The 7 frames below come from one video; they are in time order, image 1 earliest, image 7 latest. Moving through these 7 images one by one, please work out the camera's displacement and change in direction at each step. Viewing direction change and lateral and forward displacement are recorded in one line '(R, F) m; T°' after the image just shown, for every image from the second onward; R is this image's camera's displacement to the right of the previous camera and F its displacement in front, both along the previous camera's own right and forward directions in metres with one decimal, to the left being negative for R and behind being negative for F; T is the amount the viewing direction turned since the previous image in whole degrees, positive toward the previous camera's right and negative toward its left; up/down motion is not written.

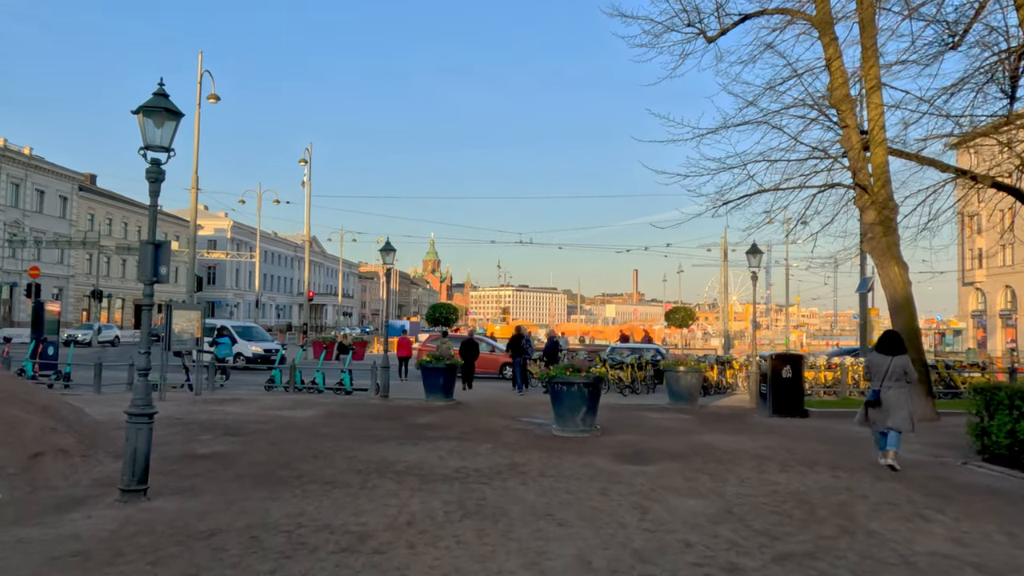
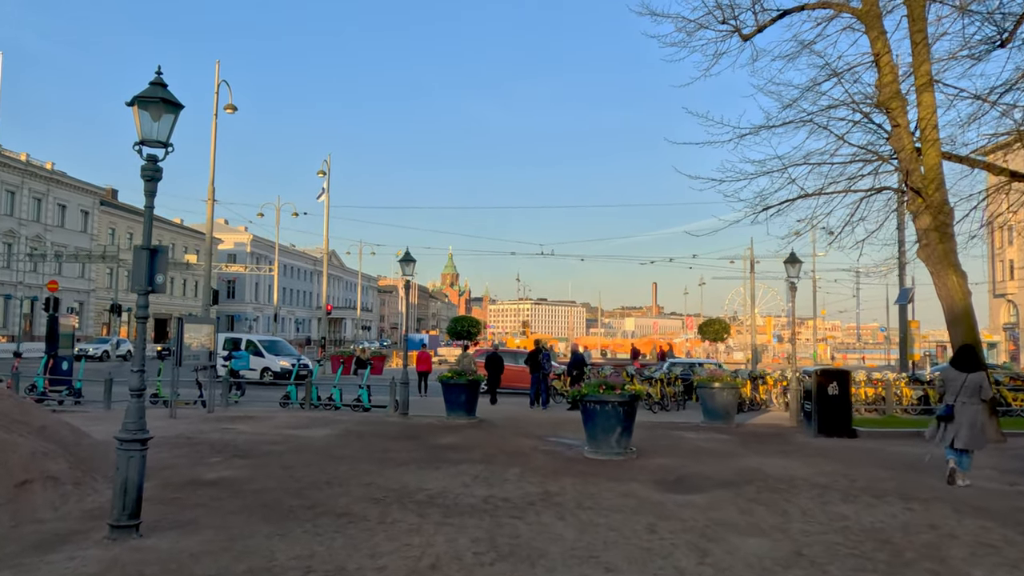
(-0.2, +0.8) m; -1°
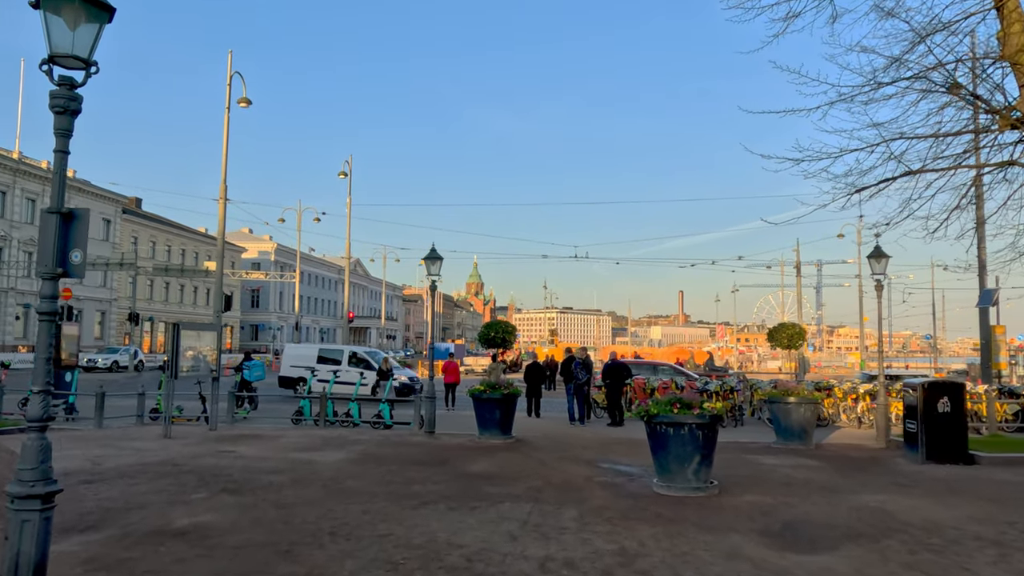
(-0.3, +2.1) m; -2°
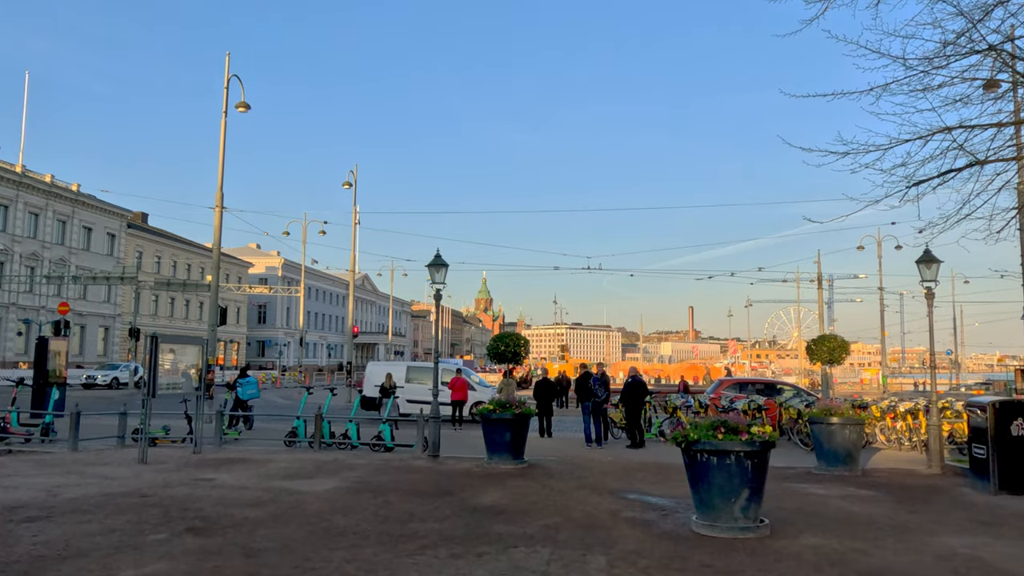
(0.0, +1.3) m; -1°
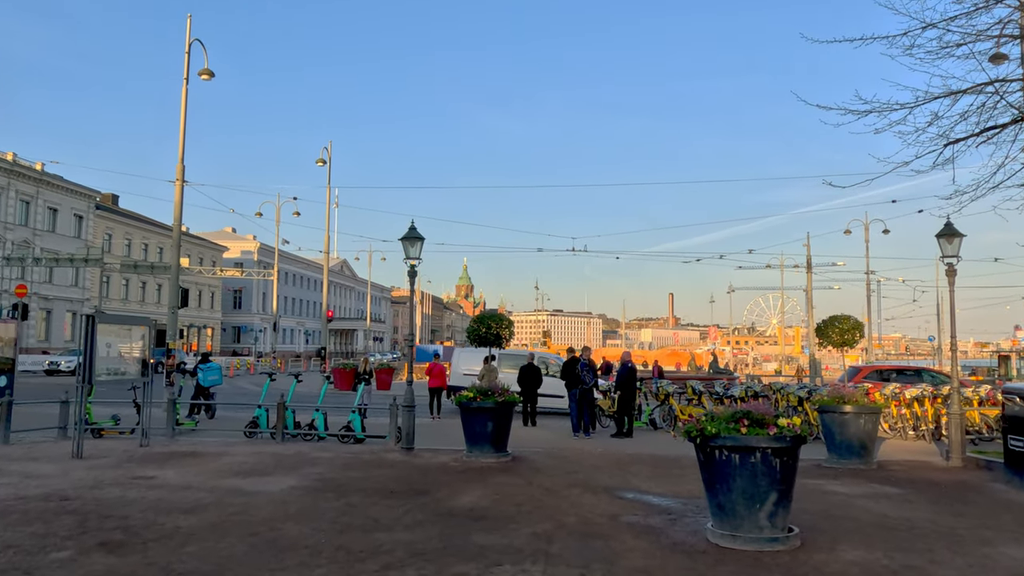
(0.0, +1.3) m; +1°
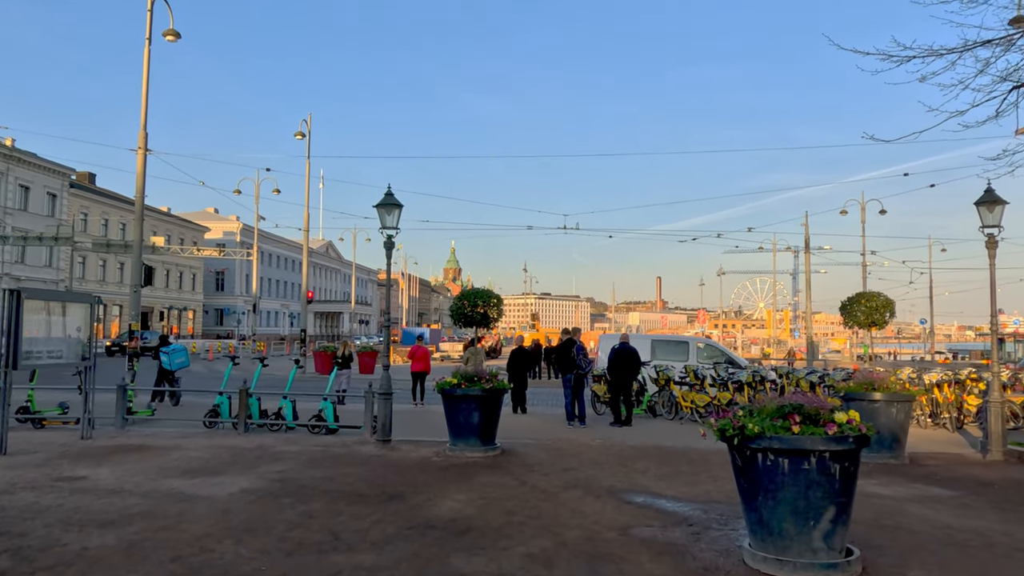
(0.0, +1.3) m; +1°
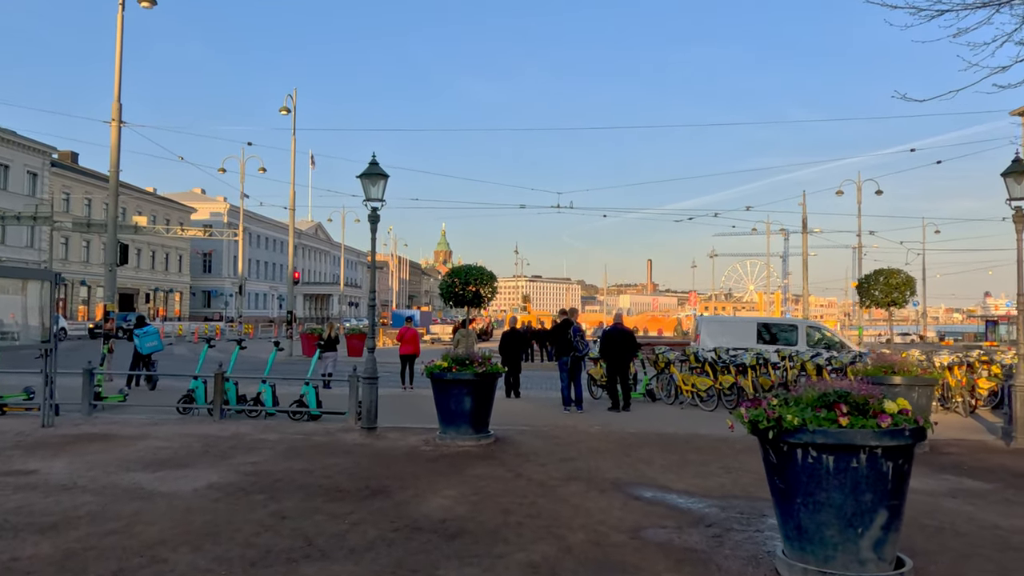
(-0.1, +0.8) m; +1°
